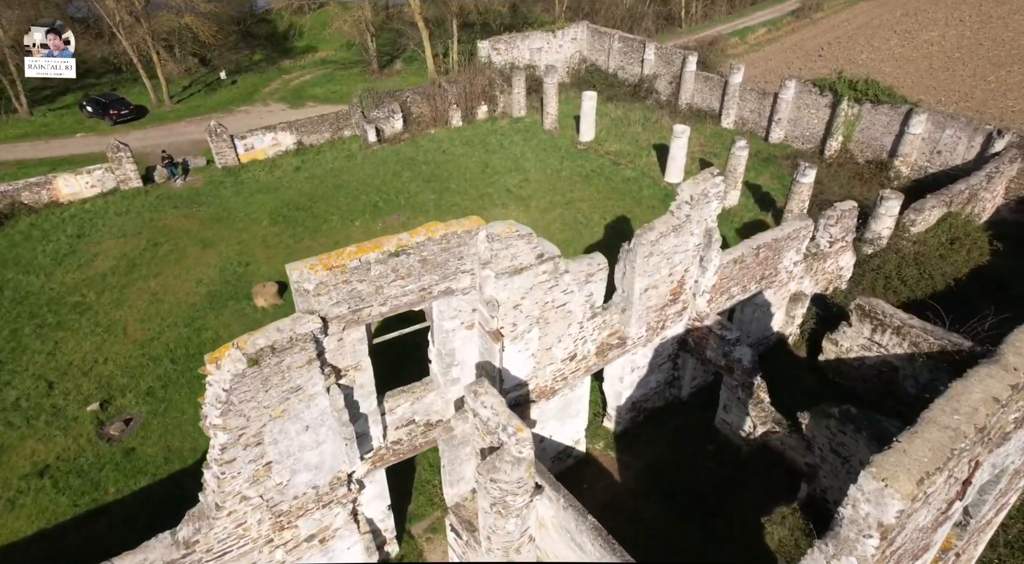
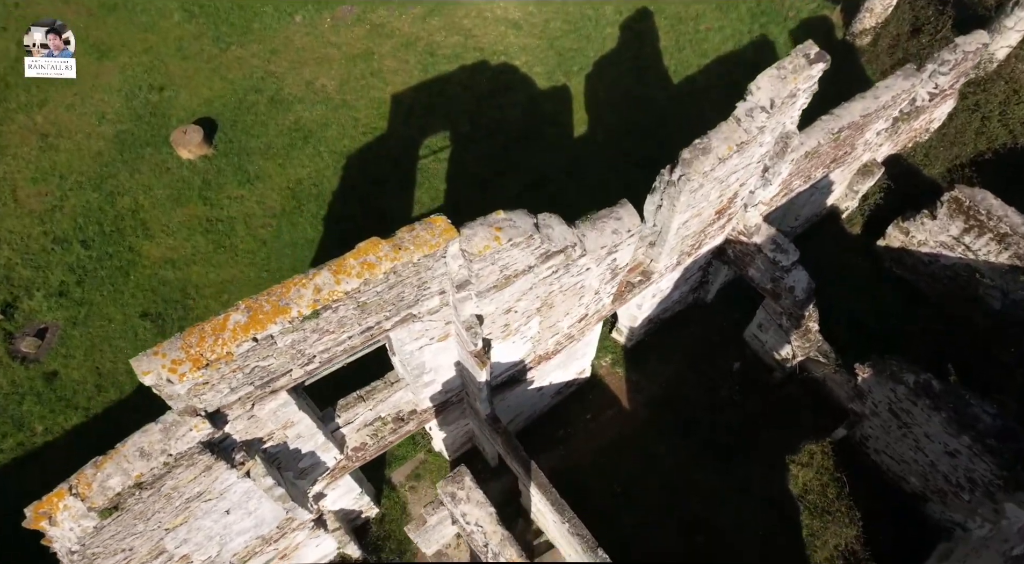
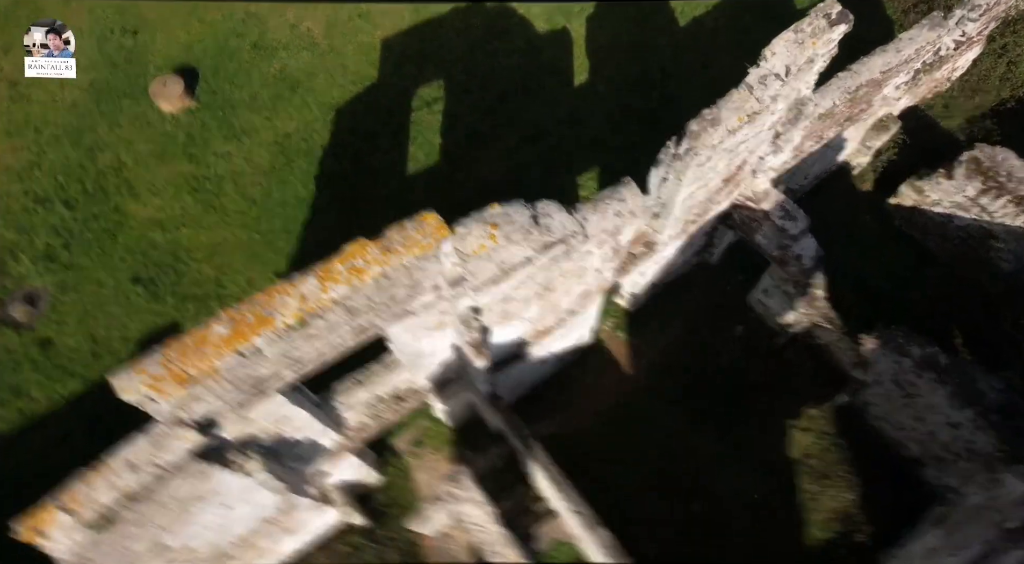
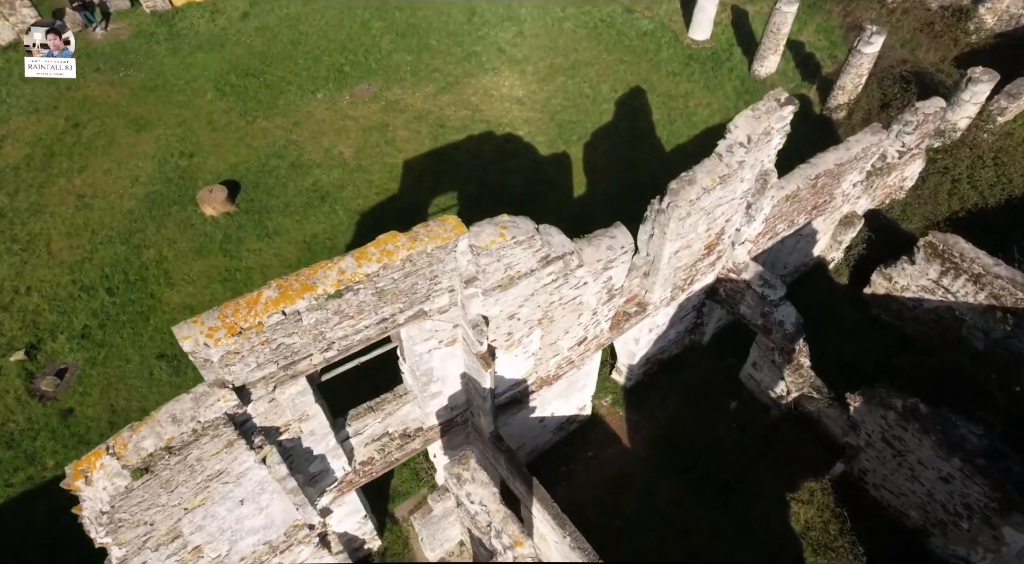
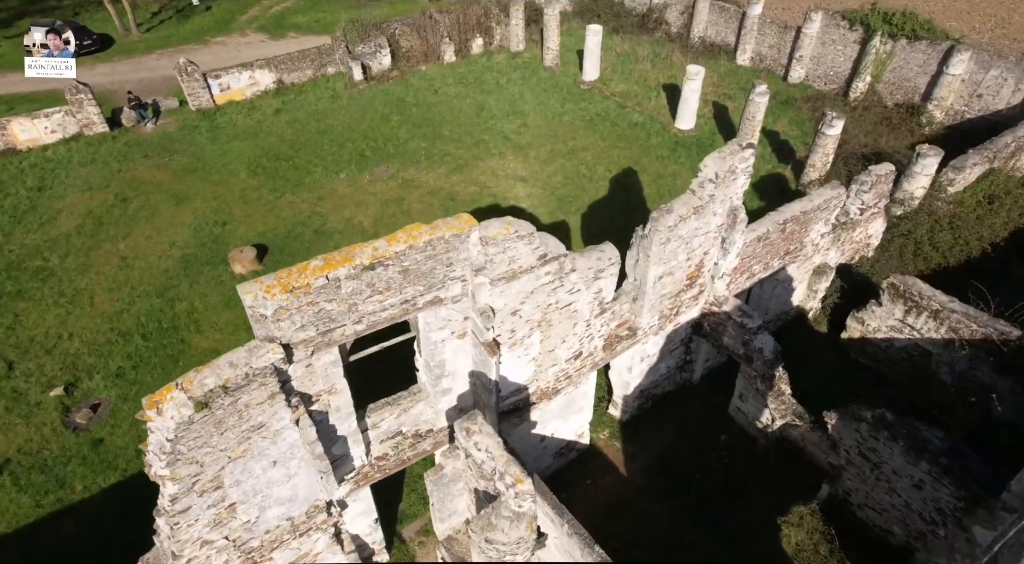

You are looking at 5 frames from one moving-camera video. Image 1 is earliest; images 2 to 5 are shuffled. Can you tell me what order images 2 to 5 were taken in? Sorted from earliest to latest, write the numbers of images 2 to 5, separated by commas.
5, 4, 2, 3
